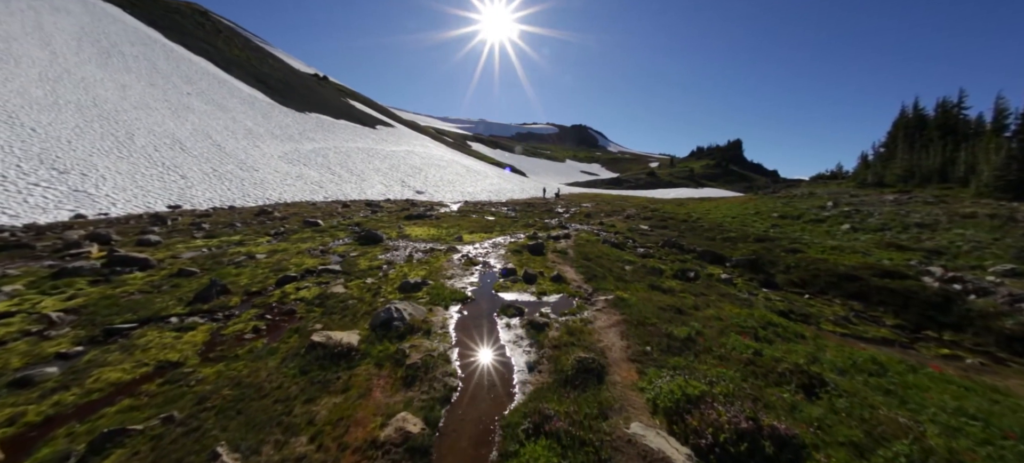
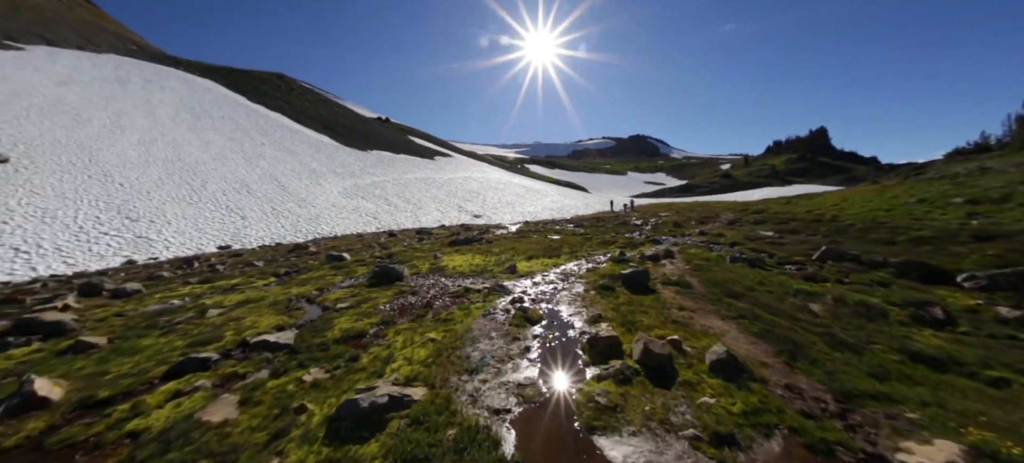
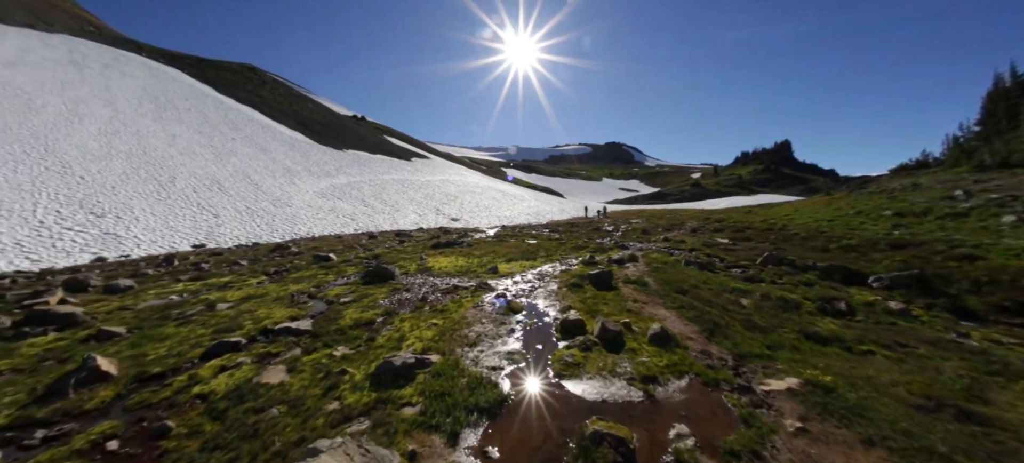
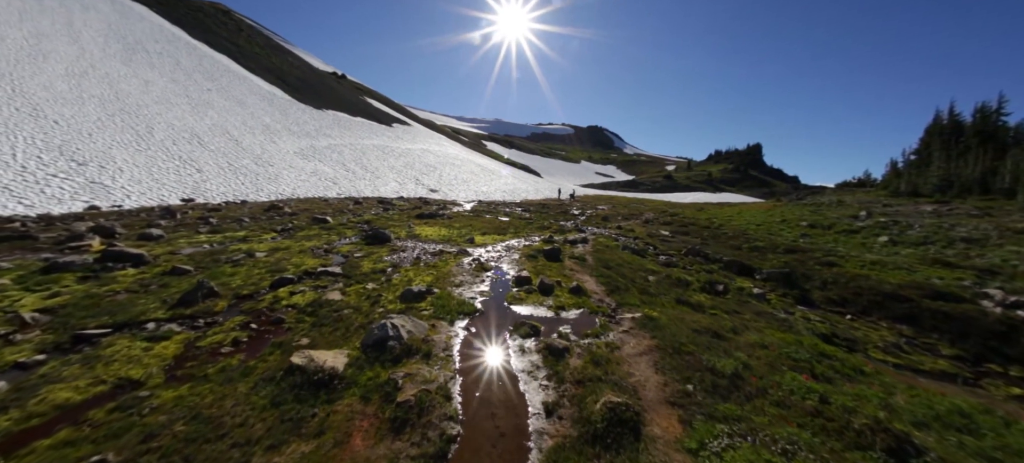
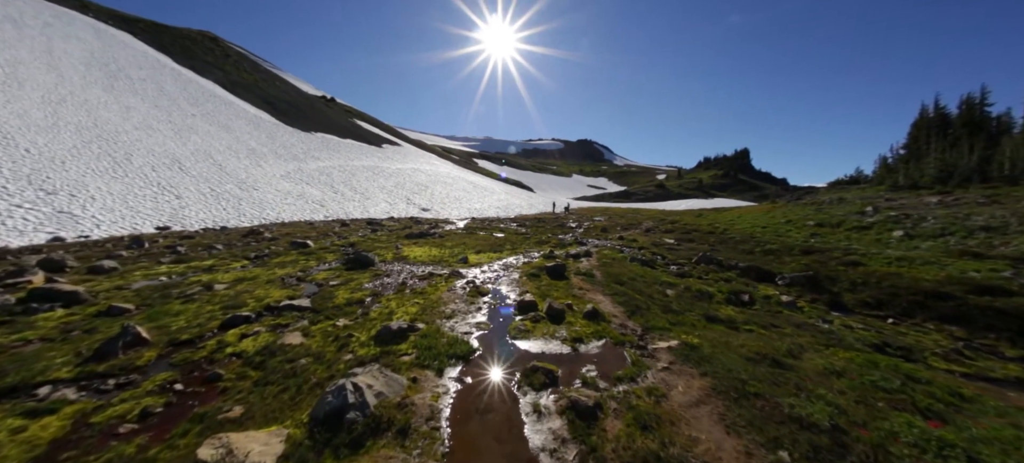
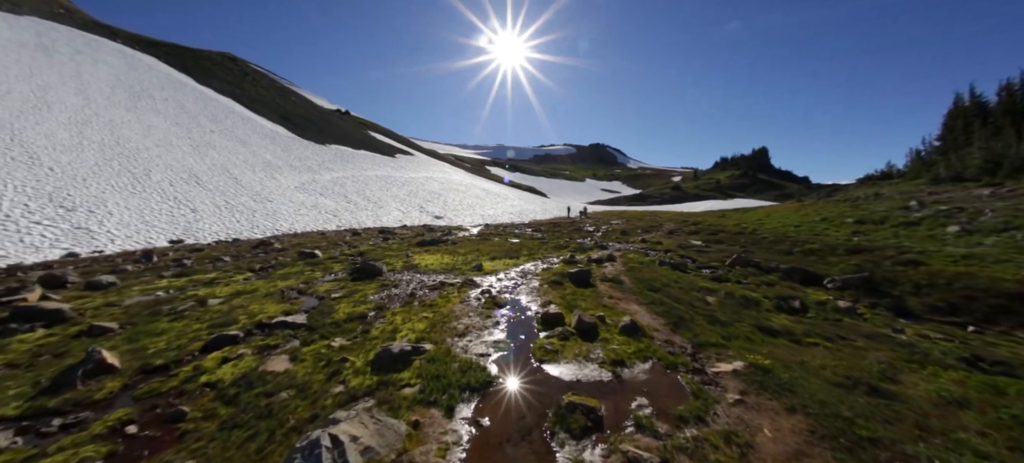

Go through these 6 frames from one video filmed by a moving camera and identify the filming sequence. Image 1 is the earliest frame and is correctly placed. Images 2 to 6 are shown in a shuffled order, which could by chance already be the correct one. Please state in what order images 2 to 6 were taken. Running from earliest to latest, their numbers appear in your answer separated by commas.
4, 5, 6, 3, 2
